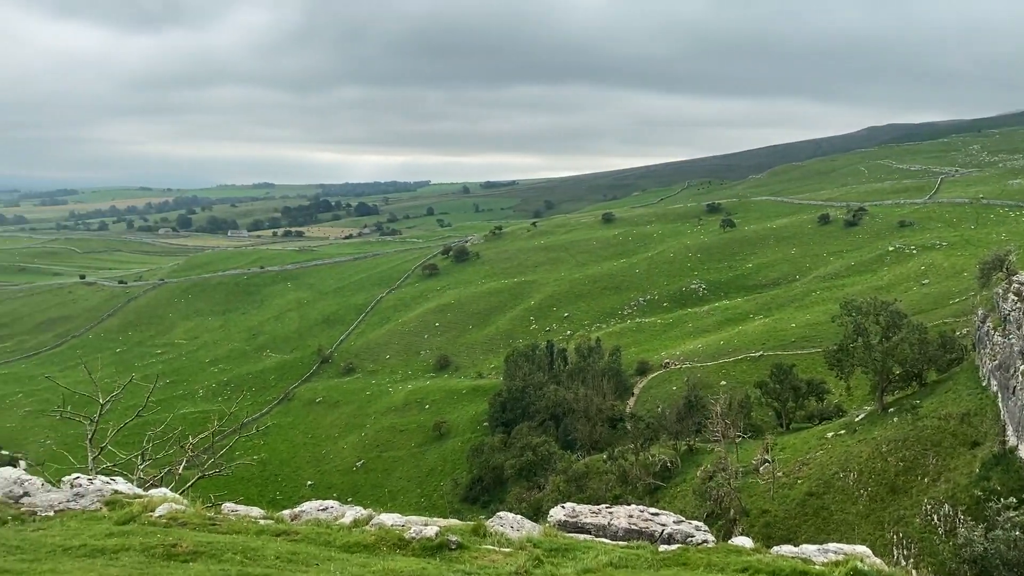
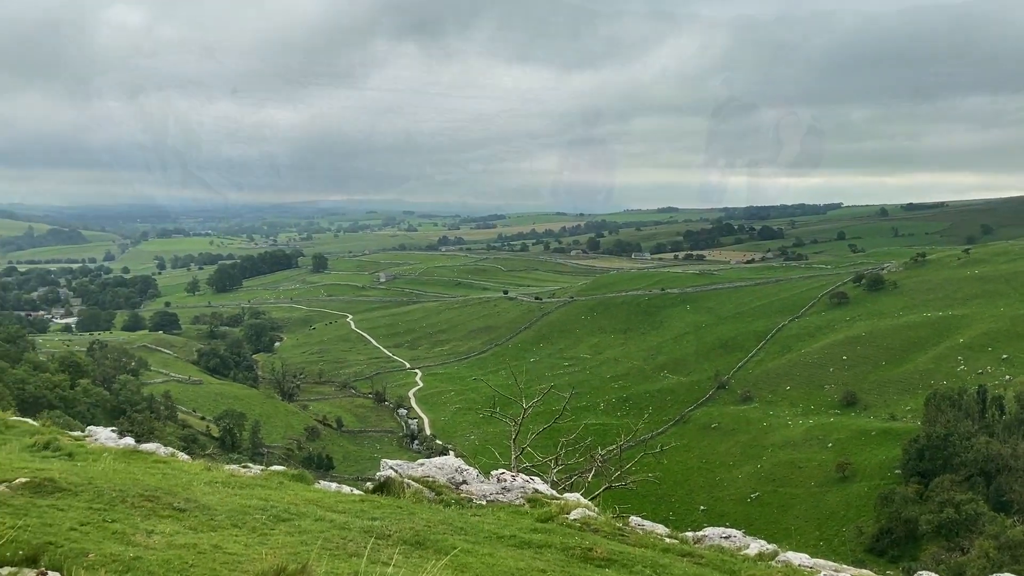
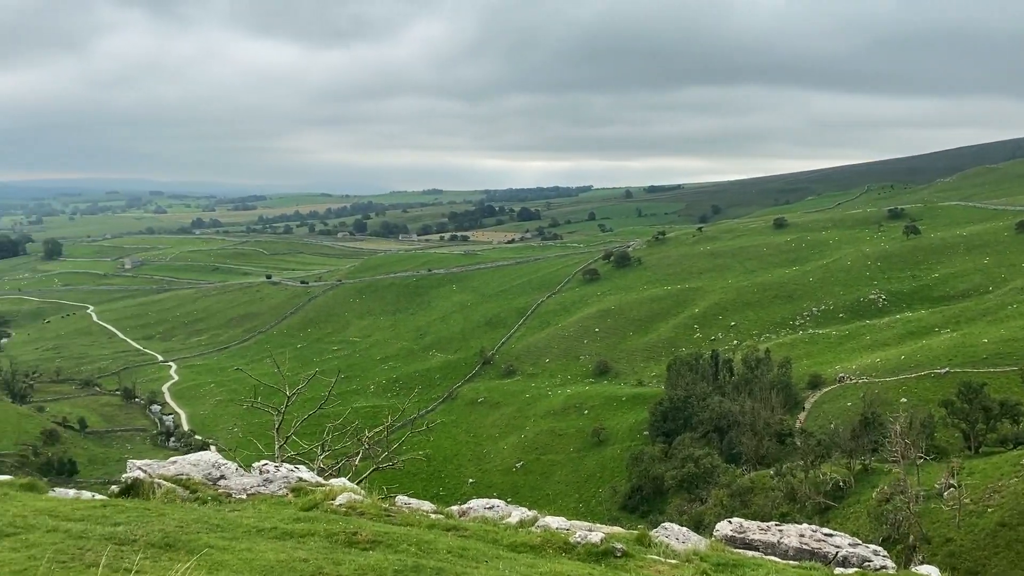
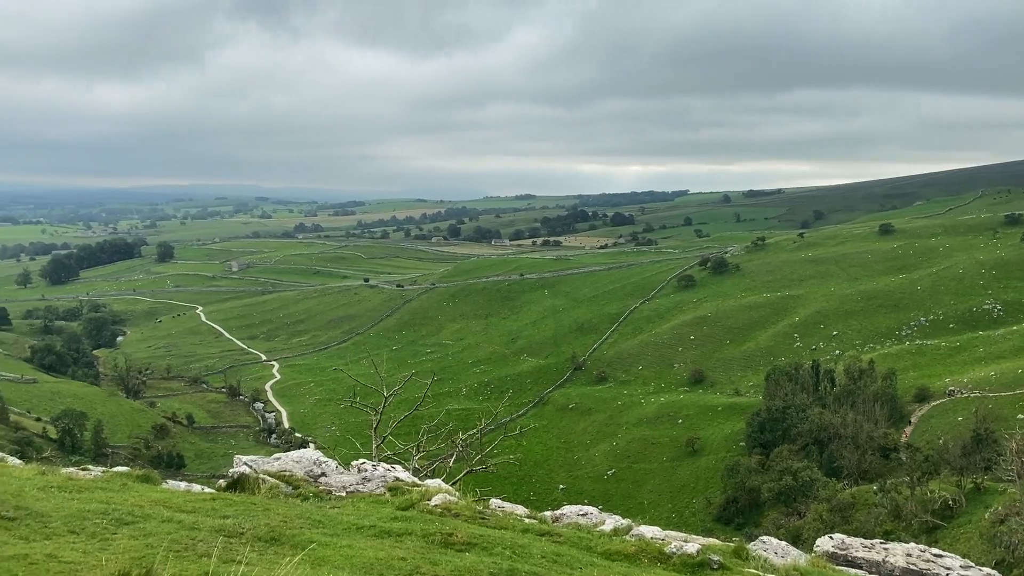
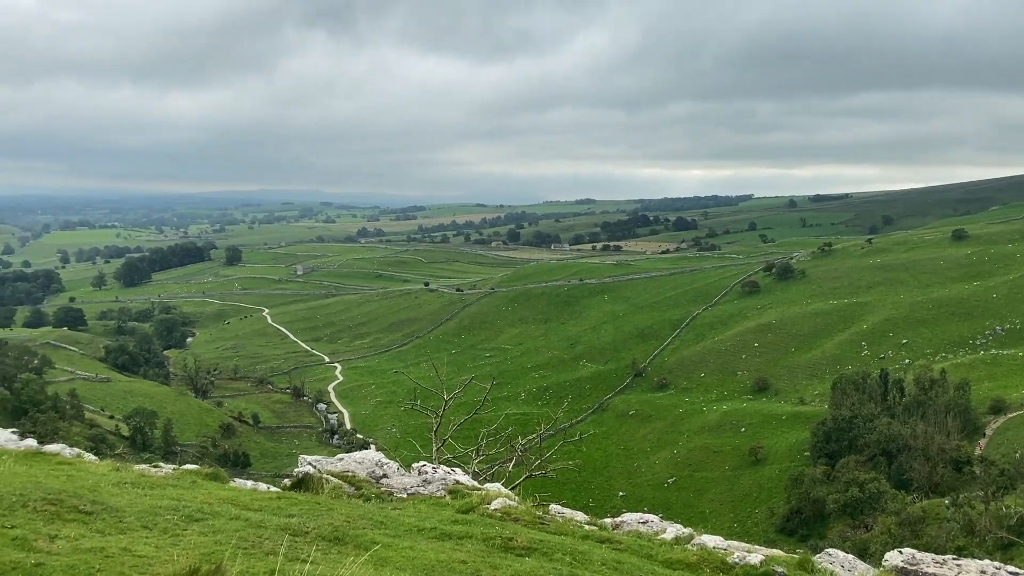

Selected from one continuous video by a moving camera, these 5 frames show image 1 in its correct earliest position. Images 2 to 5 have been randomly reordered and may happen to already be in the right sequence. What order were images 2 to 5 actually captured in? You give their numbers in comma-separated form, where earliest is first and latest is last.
3, 4, 5, 2
